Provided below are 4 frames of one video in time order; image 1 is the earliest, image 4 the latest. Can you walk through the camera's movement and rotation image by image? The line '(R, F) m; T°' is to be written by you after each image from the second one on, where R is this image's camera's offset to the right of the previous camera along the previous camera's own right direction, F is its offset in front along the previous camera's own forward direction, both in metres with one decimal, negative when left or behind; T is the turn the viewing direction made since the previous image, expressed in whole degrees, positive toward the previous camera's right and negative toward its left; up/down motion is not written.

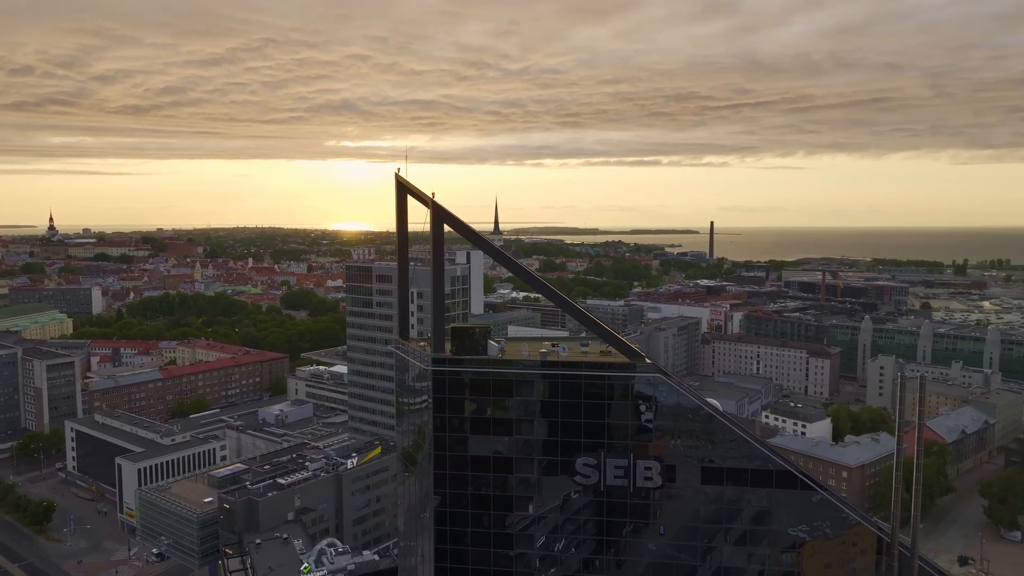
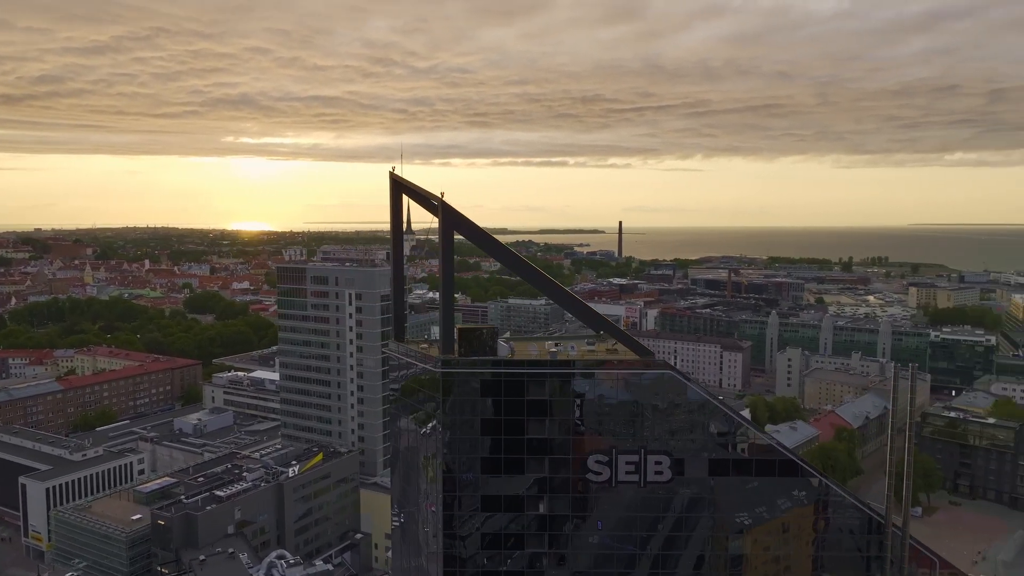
(-1.0, 0.0) m; +7°
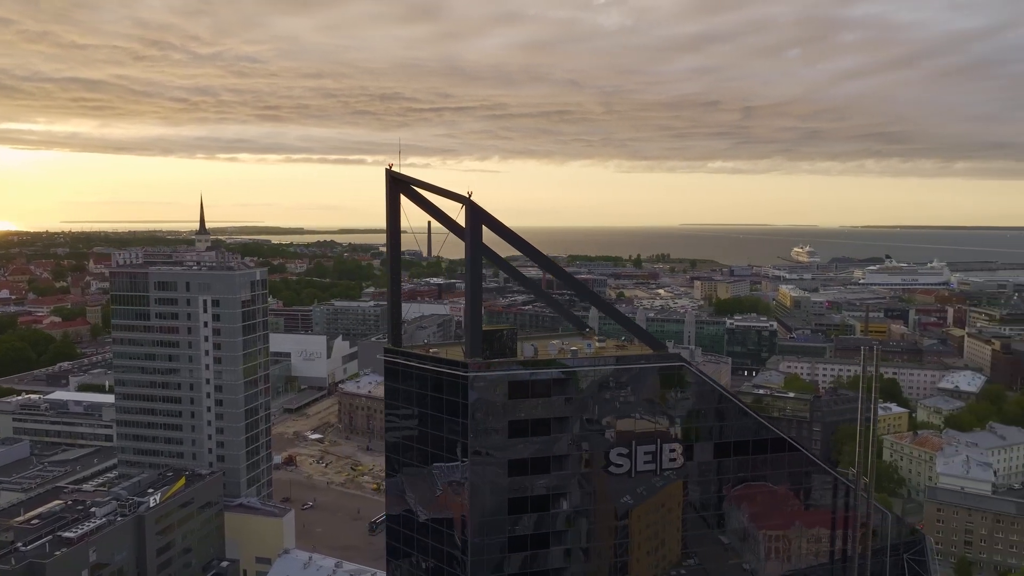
(-2.3, +0.3) m; +16°
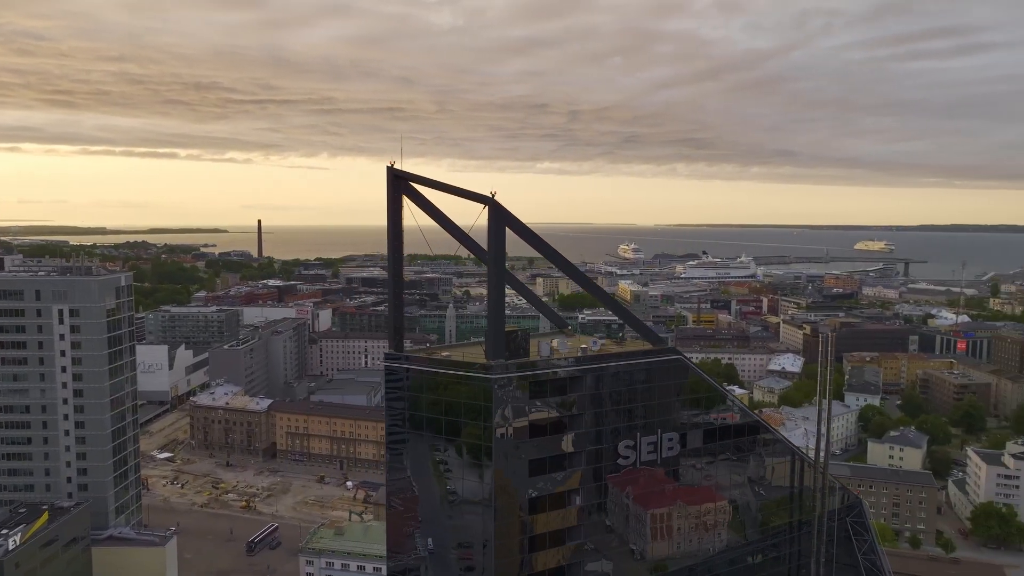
(-1.9, +0.2) m; +13°
